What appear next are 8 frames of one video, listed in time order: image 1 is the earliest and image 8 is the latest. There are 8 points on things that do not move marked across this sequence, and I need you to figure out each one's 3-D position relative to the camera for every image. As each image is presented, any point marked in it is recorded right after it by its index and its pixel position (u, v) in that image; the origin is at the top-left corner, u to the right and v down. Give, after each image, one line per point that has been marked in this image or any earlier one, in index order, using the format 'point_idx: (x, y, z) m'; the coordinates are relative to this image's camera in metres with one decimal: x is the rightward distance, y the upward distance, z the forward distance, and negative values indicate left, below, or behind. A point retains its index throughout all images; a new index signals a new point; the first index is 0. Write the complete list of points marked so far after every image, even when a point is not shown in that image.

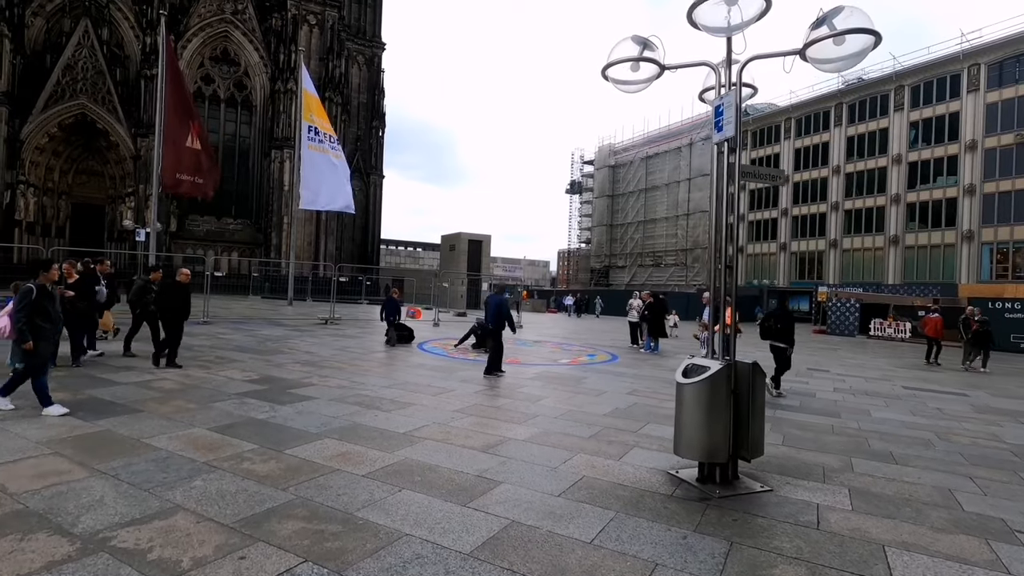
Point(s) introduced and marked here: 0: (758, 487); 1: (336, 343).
0: (+2.0, -1.6, +4.6) m
1: (-4.1, -1.3, +13.4) m
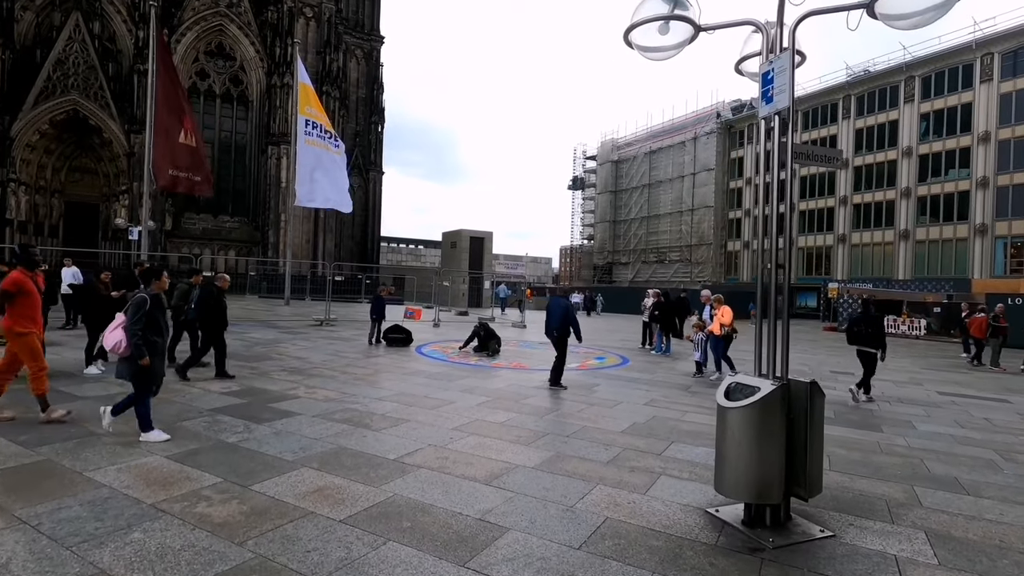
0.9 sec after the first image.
0: (+2.0, -1.6, +3.8) m
1: (-4.0, -1.3, +12.6) m
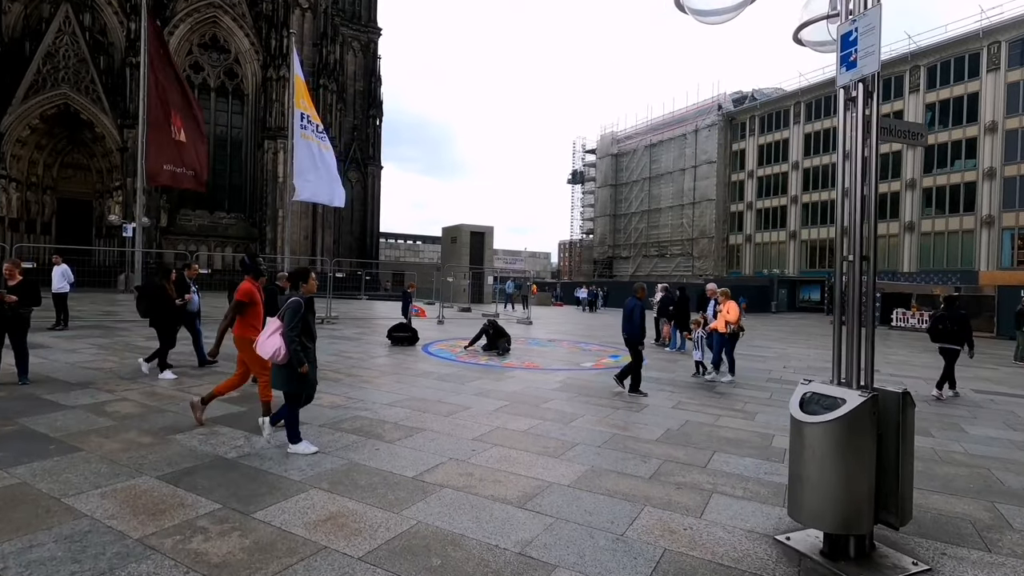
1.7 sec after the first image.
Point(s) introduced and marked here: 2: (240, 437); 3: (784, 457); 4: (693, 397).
0: (+2.3, -1.6, +3.3) m
1: (-3.8, -1.2, +12.1) m
2: (-2.6, -1.4, +5.4) m
3: (+2.5, -1.6, +5.3) m
4: (+2.6, -1.6, +8.3) m
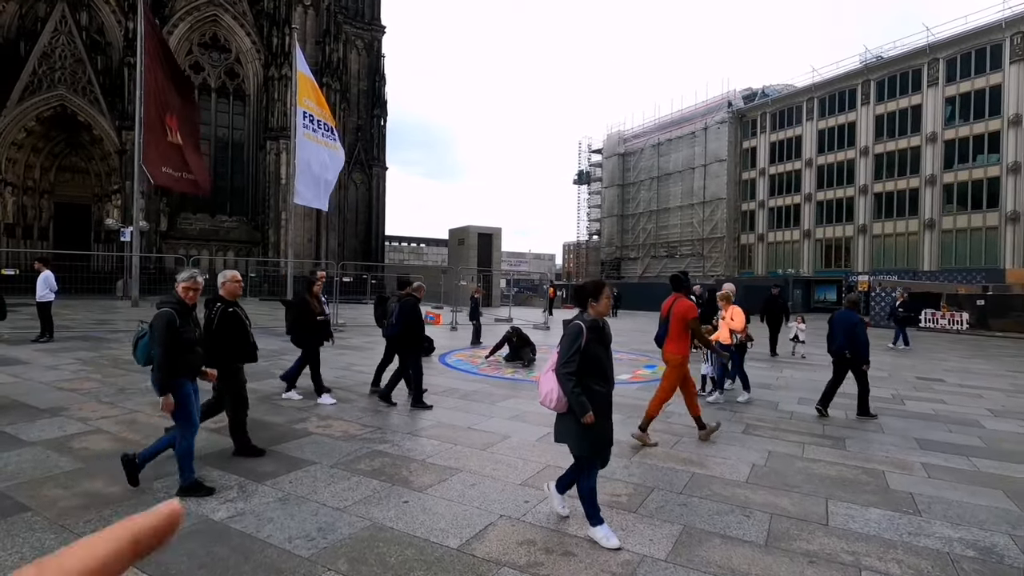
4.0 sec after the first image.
0: (+2.7, -1.6, +2.2) m
1: (-3.3, -1.3, +11.0) m
2: (-2.1, -1.5, +4.3) m
3: (+3.0, -1.6, +4.2) m
4: (+3.1, -1.6, +7.2) m
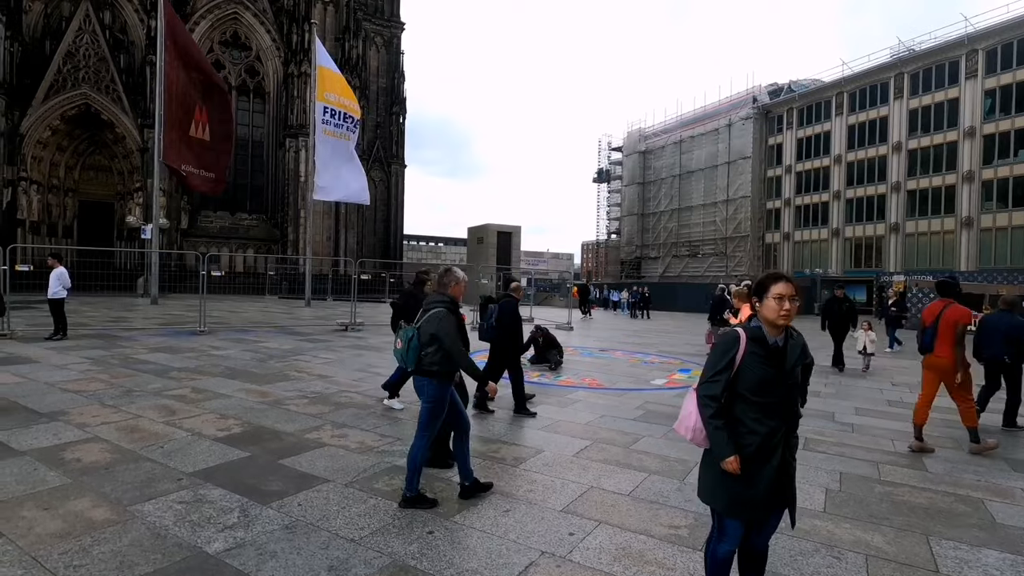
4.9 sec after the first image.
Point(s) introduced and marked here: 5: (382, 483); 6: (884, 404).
0: (+2.9, -1.6, +1.5) m
1: (-2.8, -1.3, +10.5) m
2: (-1.8, -1.4, +3.8) m
3: (+3.2, -1.6, +3.5) m
4: (+3.4, -1.6, +6.5) m
5: (-1.0, -1.5, +4.4) m
6: (+5.3, -1.6, +8.2) m
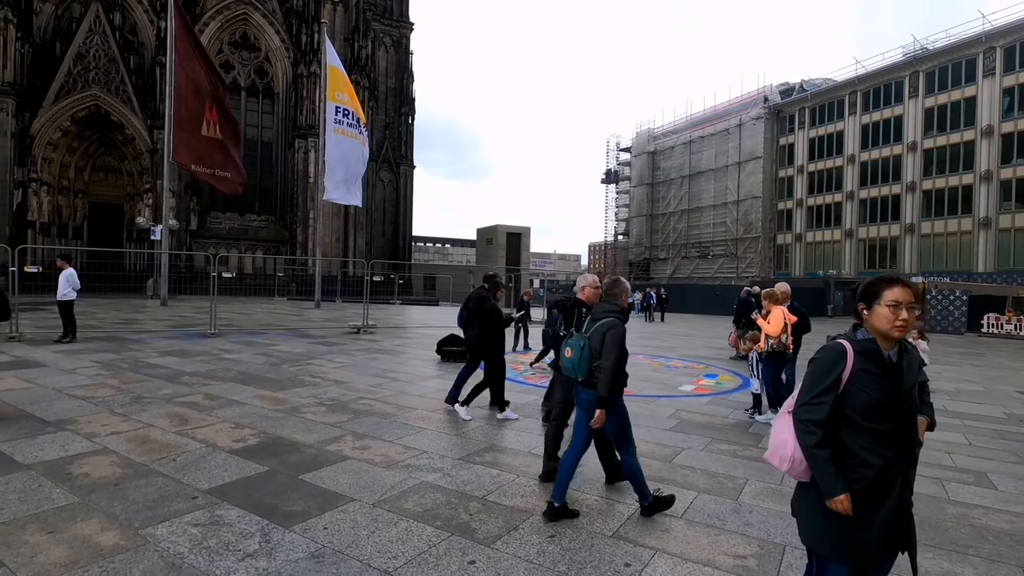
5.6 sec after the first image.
0: (+3.2, -1.6, +1.1) m
1: (-2.5, -1.3, +10.2) m
2: (-1.6, -1.5, +3.5) m
3: (+3.5, -1.6, +3.2) m
4: (+3.7, -1.6, +6.1) m
5: (-0.7, -1.5, +4.0) m
6: (+5.6, -1.7, +7.8) m
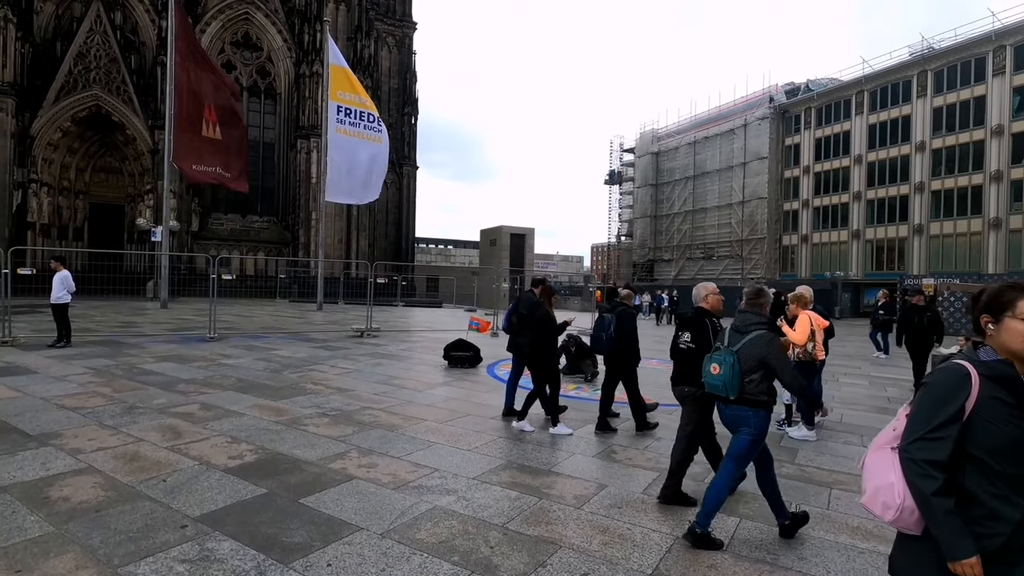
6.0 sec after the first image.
0: (+3.3, -1.7, +0.7) m
1: (-2.3, -1.4, +9.8) m
2: (-1.4, -1.5, +3.1) m
3: (+3.7, -1.6, +2.7) m
4: (+3.9, -1.7, +5.7) m
5: (-0.6, -1.5, +3.6) m
6: (+5.8, -1.7, +7.4) m
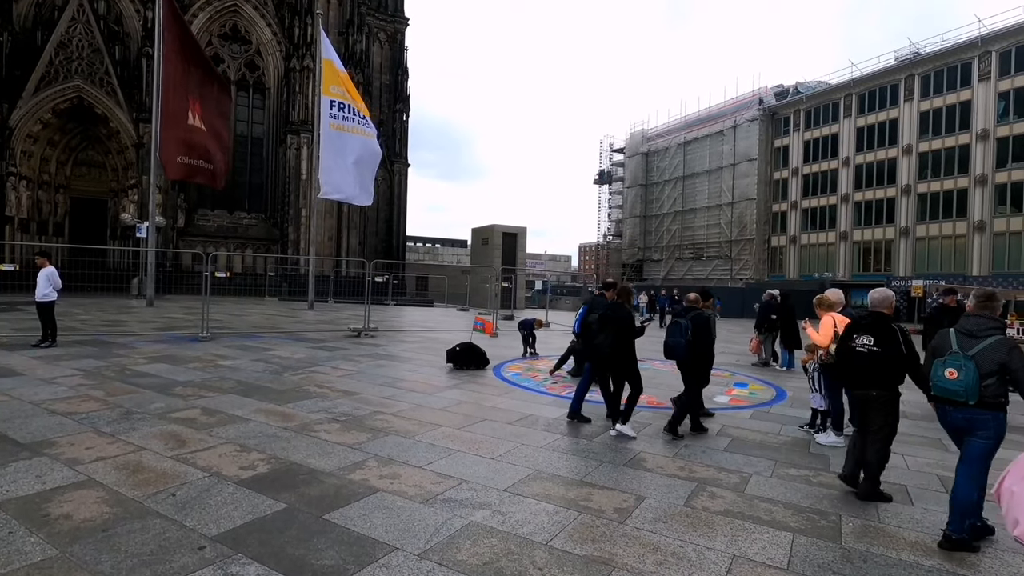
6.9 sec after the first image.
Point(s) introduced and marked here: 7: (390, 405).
0: (+3.7, -1.7, +0.6) m
1: (-2.2, -1.3, +9.5) m
2: (-1.1, -1.5, +2.8) m
3: (+4.0, -1.7, +2.6) m
4: (+4.1, -1.7, +5.5) m
5: (-0.3, -1.5, +3.3) m
6: (+6.0, -1.7, +7.3) m
7: (-1.5, -1.4, +7.0) m
